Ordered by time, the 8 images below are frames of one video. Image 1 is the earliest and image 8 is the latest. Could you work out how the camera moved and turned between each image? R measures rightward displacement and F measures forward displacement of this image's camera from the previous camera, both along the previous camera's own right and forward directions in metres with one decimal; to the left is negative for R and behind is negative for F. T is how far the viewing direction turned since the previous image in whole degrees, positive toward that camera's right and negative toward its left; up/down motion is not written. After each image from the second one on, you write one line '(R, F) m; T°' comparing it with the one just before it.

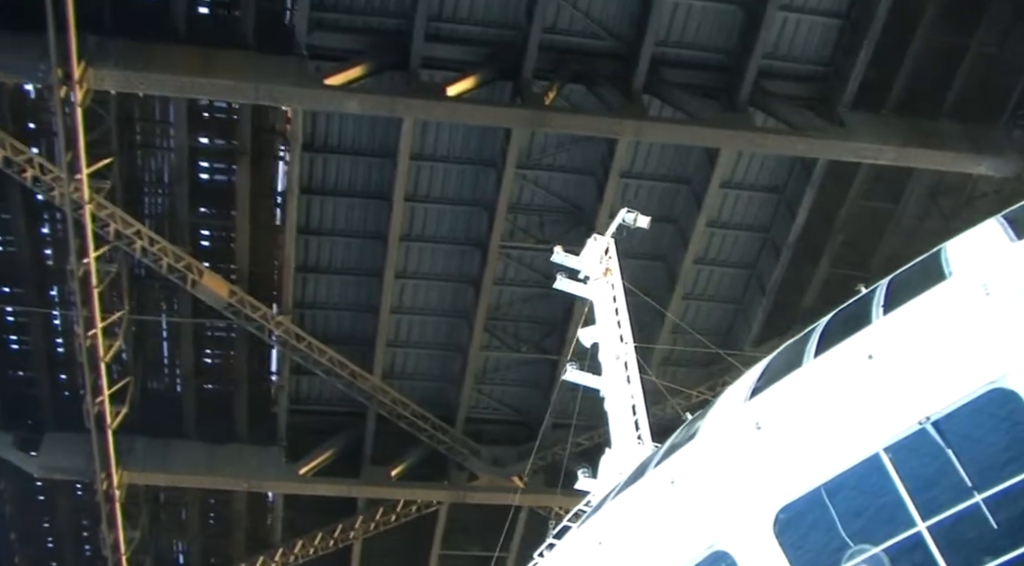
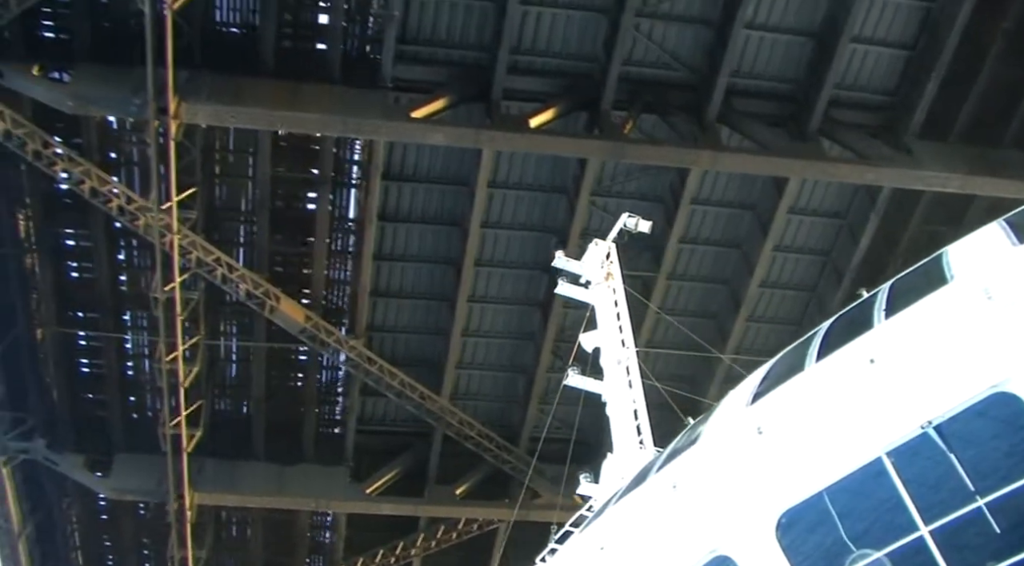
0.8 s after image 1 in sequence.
(-1.2, -0.4) m; 0°
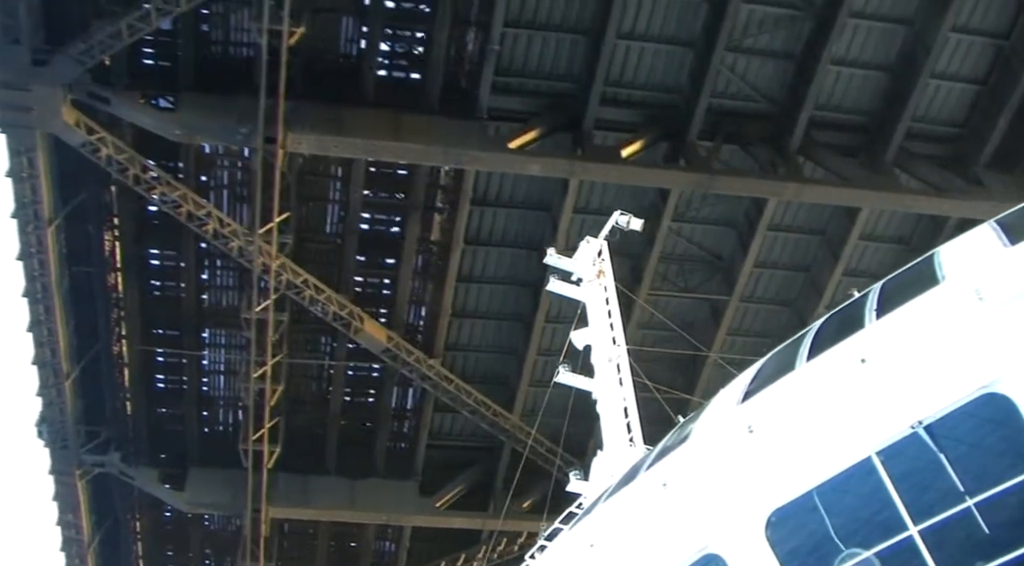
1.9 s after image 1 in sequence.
(-1.5, -0.5) m; +1°
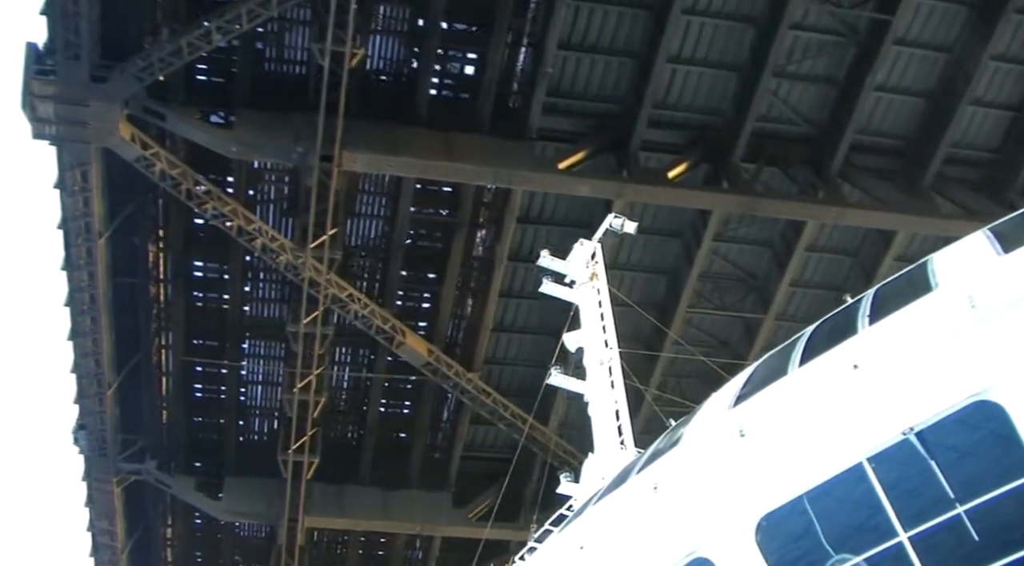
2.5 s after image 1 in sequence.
(-0.8, -0.3) m; 0°
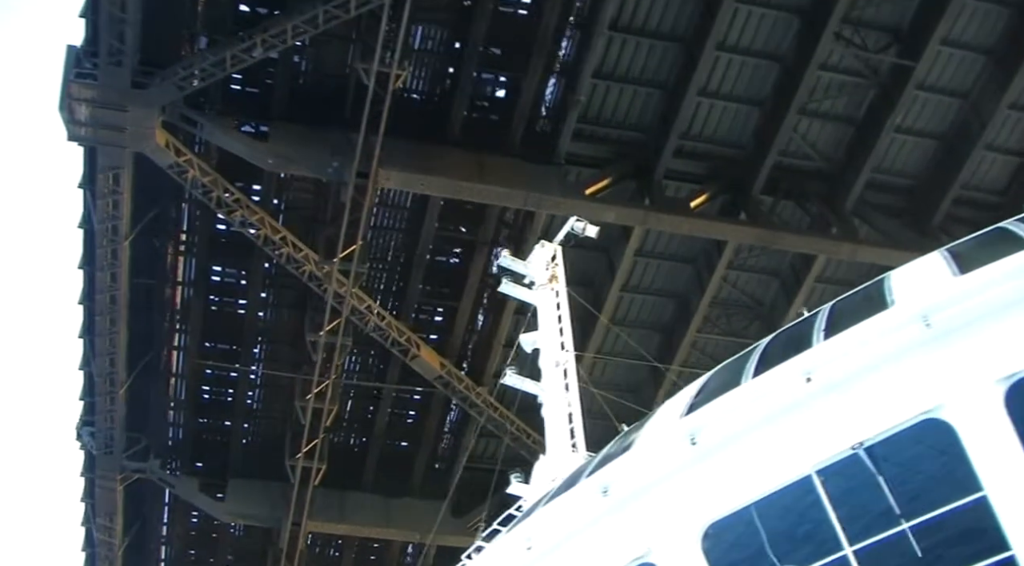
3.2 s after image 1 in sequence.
(-1.0, -0.4) m; +2°
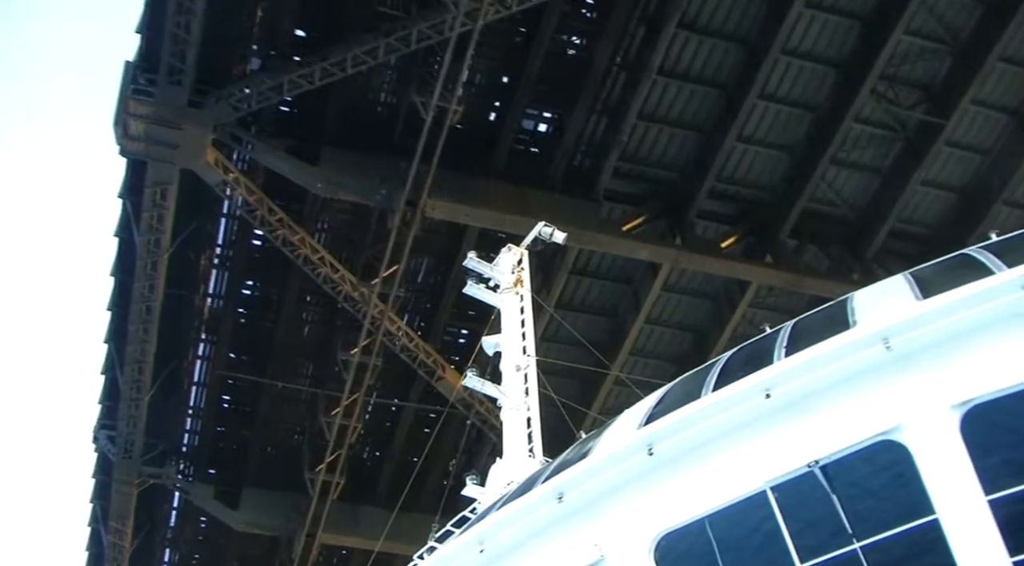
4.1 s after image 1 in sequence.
(-1.1, -0.5) m; +2°
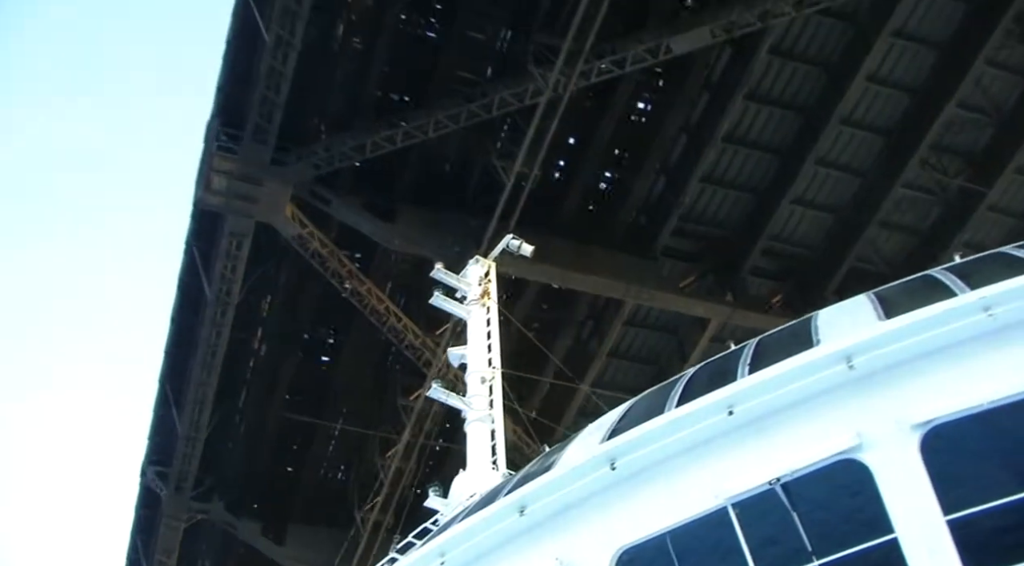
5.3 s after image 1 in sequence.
(-1.6, -0.7) m; +2°
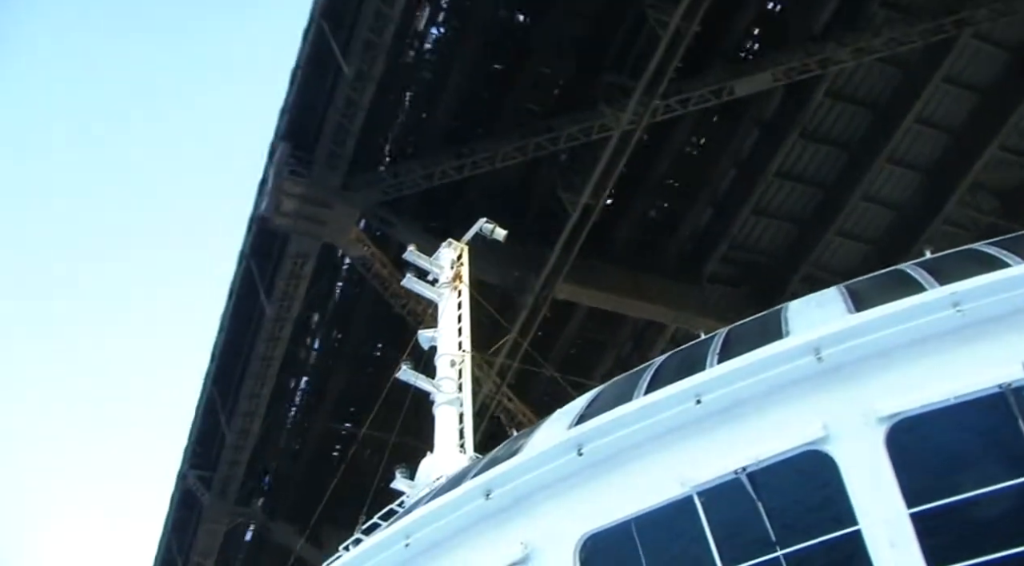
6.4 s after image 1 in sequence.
(-1.4, -0.7) m; +1°
